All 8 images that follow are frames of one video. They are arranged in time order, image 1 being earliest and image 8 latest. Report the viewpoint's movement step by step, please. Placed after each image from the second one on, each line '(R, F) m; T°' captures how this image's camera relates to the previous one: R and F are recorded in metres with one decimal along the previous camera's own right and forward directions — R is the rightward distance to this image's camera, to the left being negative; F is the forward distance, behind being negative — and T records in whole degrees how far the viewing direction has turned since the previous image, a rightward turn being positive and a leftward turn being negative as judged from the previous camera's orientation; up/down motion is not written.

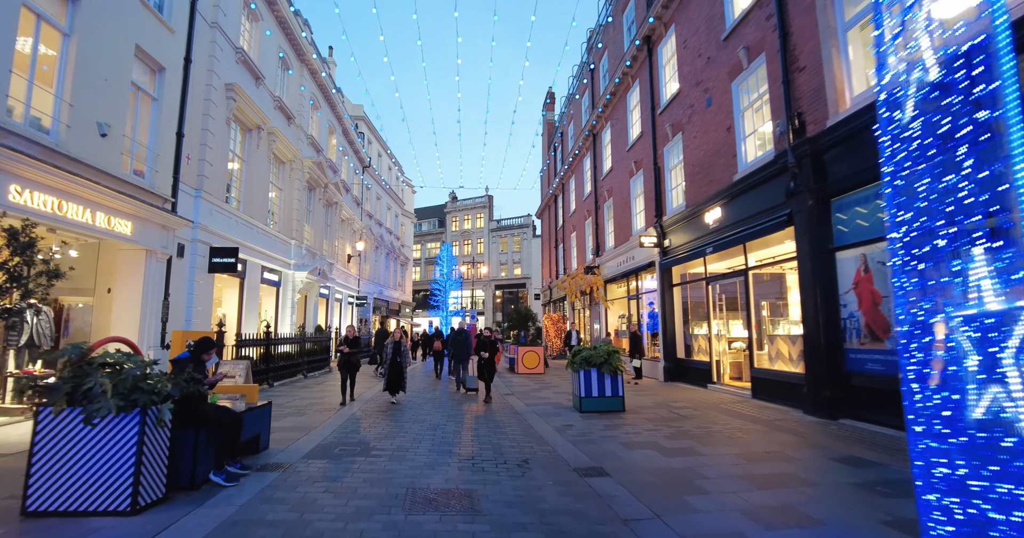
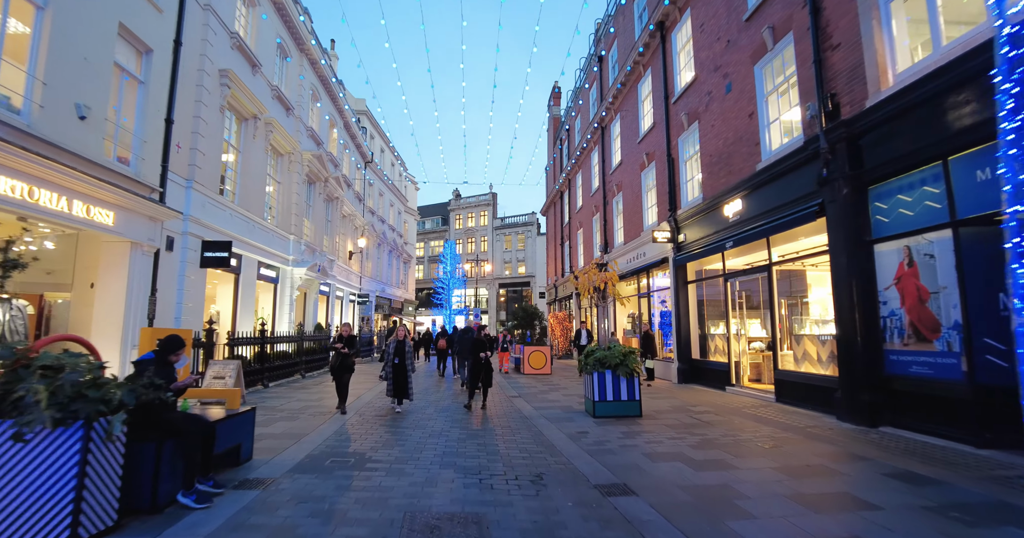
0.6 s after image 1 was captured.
(-0.1, +0.6) m; 0°
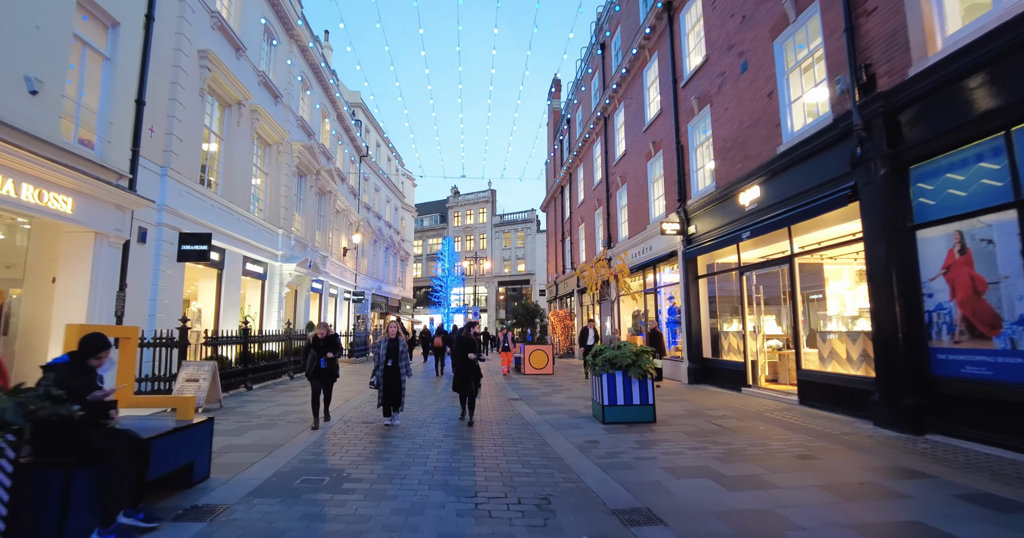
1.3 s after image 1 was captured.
(0.0, +0.8) m; 0°
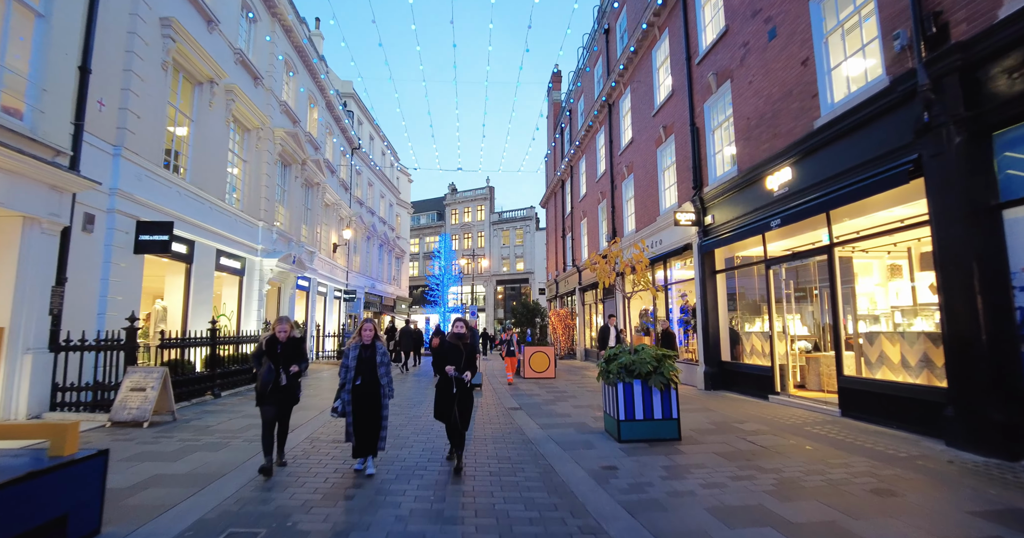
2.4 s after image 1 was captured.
(0.0, +1.2) m; 0°
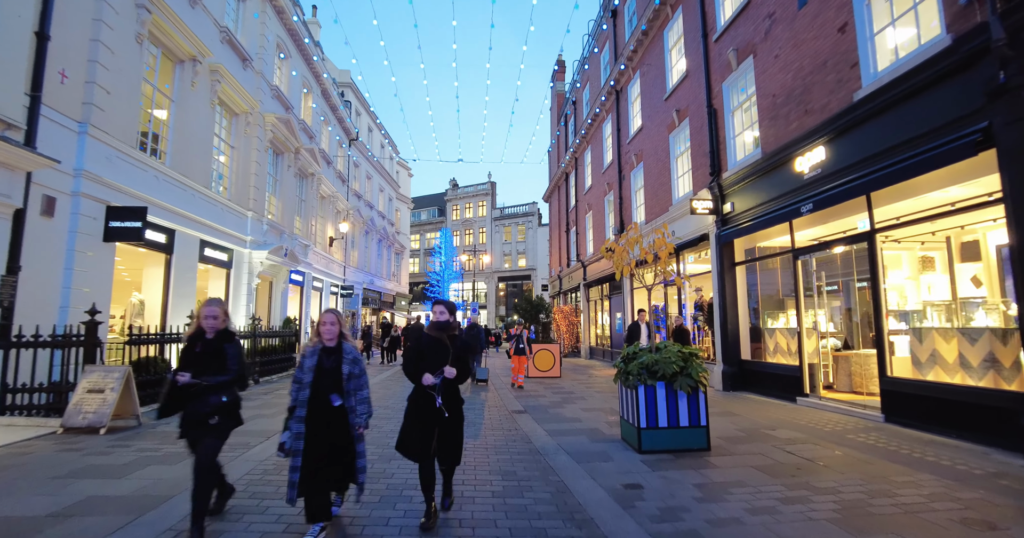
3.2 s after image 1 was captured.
(0.0, +0.8) m; 0°
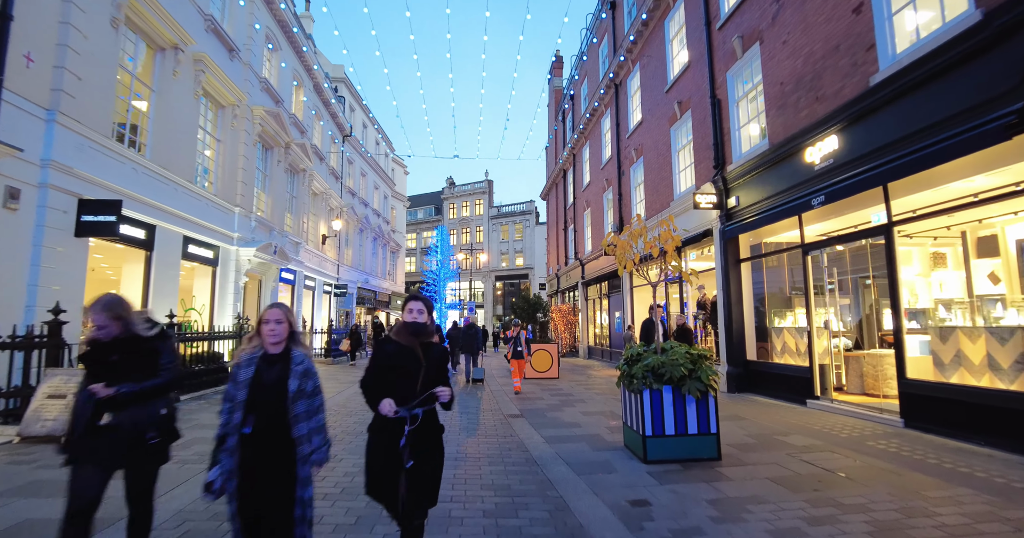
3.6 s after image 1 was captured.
(0.0, +0.5) m; 0°
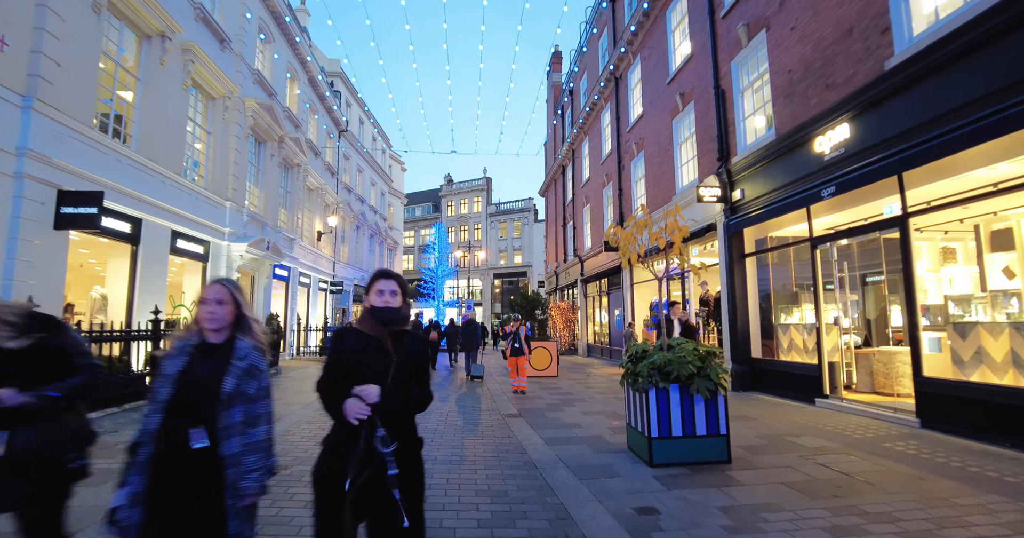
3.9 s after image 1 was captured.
(0.0, +0.3) m; 0°
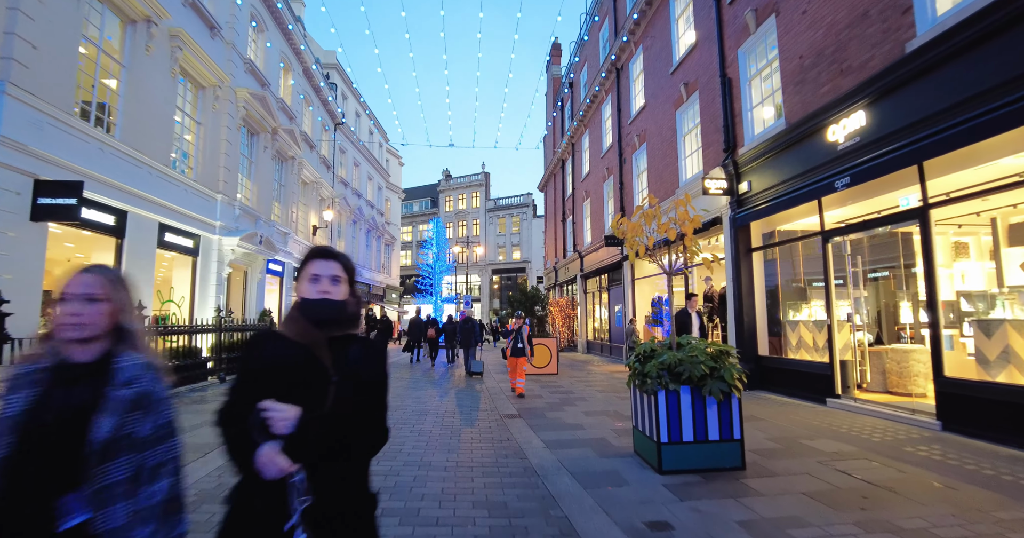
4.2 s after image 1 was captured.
(0.0, +0.3) m; 0°
